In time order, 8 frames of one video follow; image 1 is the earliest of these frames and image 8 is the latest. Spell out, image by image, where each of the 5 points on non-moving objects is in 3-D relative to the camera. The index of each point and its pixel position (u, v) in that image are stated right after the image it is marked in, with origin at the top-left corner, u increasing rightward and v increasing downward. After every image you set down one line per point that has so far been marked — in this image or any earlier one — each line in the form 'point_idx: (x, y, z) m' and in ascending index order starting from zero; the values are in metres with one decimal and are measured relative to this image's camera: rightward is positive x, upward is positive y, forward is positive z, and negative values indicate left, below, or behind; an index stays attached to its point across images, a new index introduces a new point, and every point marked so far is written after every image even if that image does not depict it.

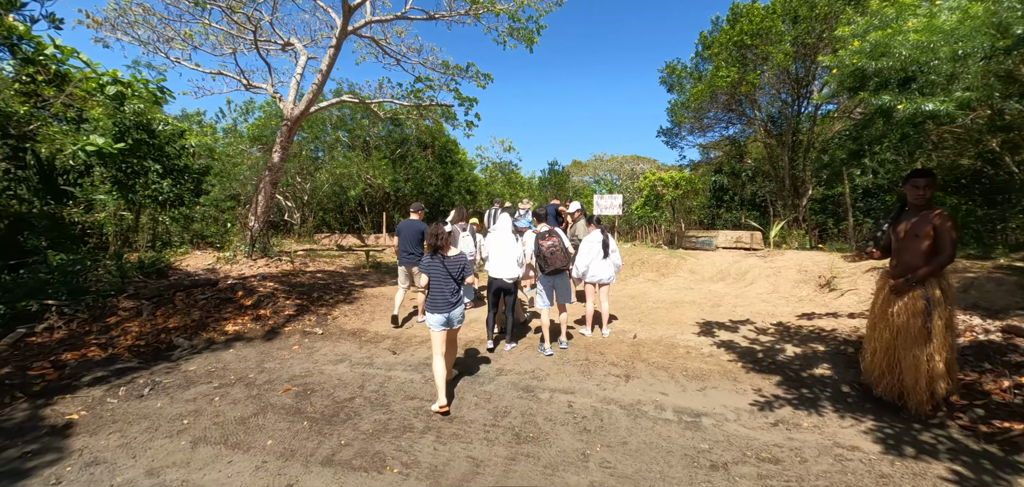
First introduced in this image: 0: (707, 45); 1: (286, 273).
0: (+6.0, +6.1, +11.6) m
1: (-5.0, -0.7, +8.6) m
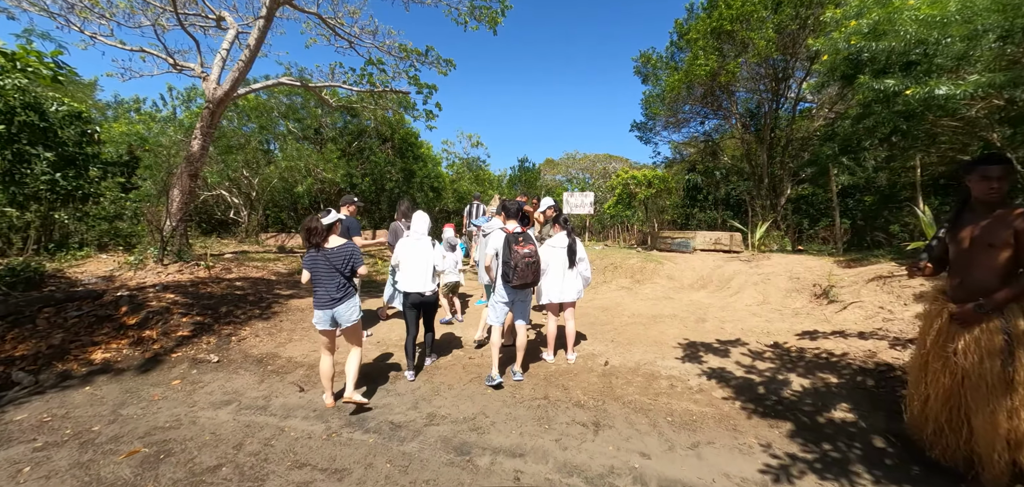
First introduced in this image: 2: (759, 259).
0: (+4.9, +6.0, +10.9) m
1: (-5.8, -0.7, +7.1) m
2: (+4.4, -0.3, +6.9) m
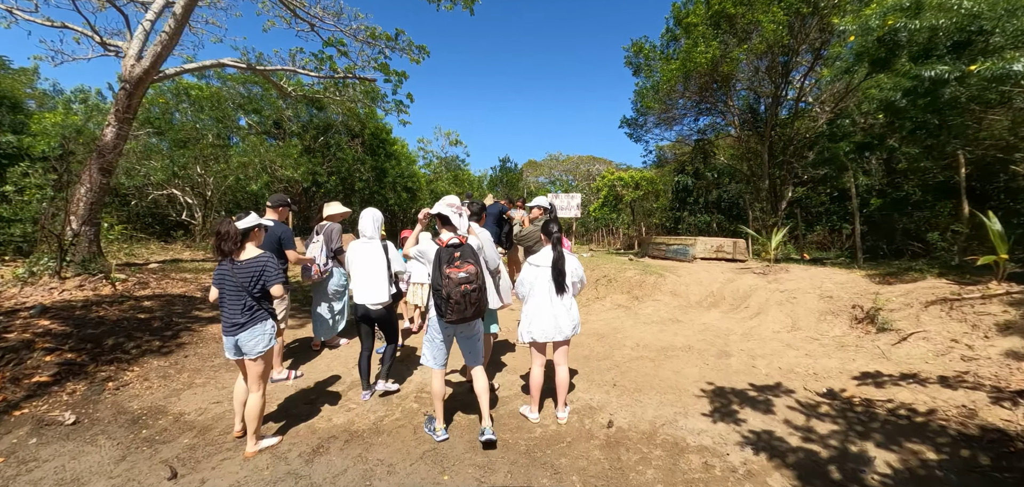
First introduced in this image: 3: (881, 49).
0: (+4.4, +5.9, +10.0) m
1: (-6.2, -0.9, +5.7) m
2: (+4.0, -0.4, +5.9) m
3: (+5.8, +3.1, +5.9) m
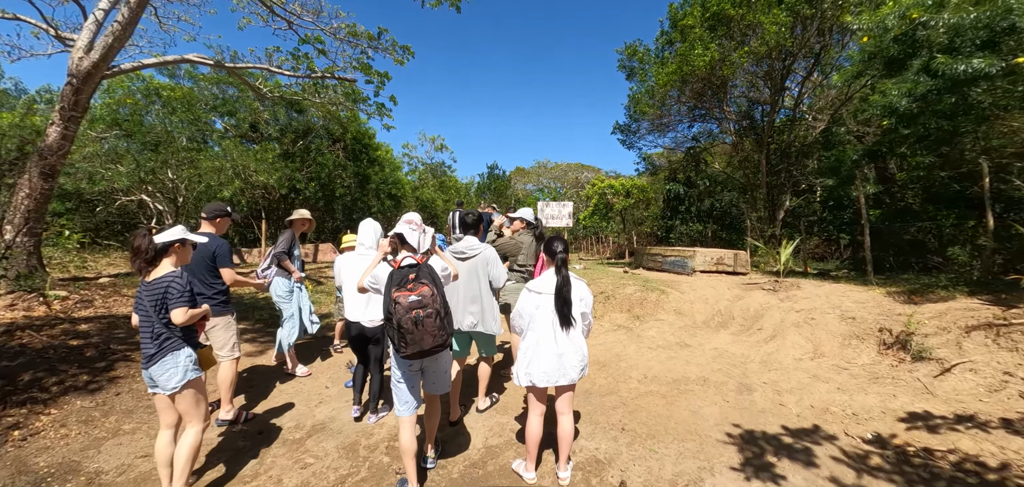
0: (+4.1, +5.6, +9.7) m
1: (-6.3, -1.1, +4.9) m
2: (+3.9, -0.6, +5.5) m
3: (+5.6, +2.9, +5.6) m
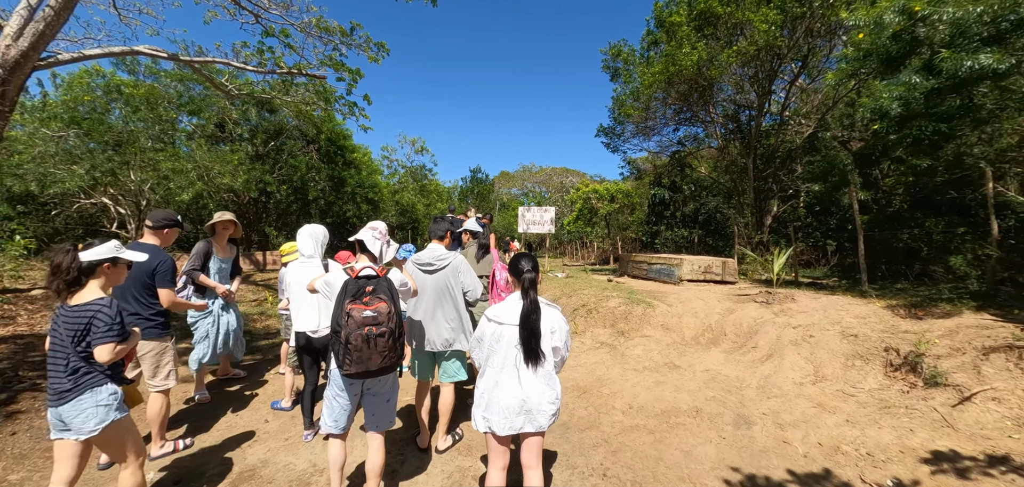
0: (+3.6, +5.4, +9.4) m
1: (-6.6, -1.2, +4.2) m
2: (+3.5, -0.8, +5.1) m
3: (+5.3, +2.7, +5.3) m
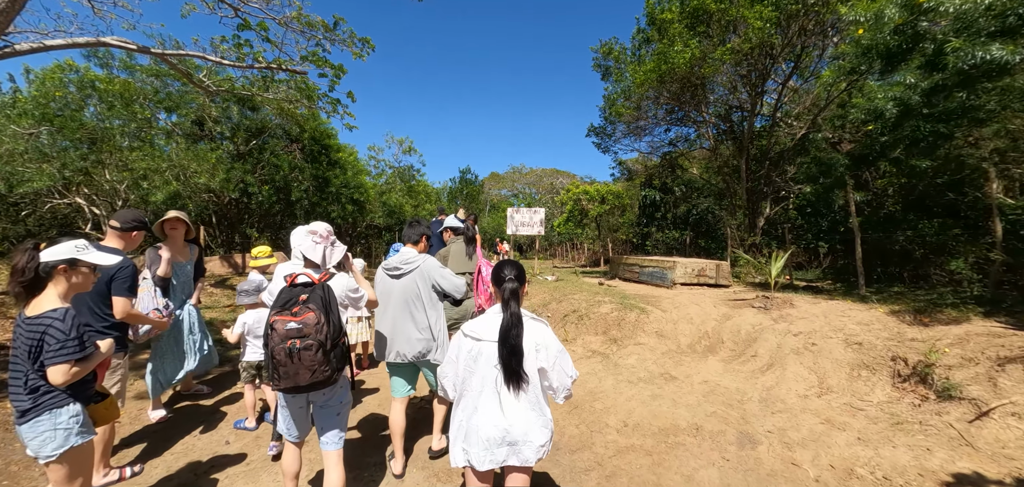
0: (+3.4, +5.4, +9.2) m
1: (-6.8, -1.2, +3.8) m
2: (+3.4, -0.8, +4.9) m
3: (+5.1, +2.7, +5.1) m
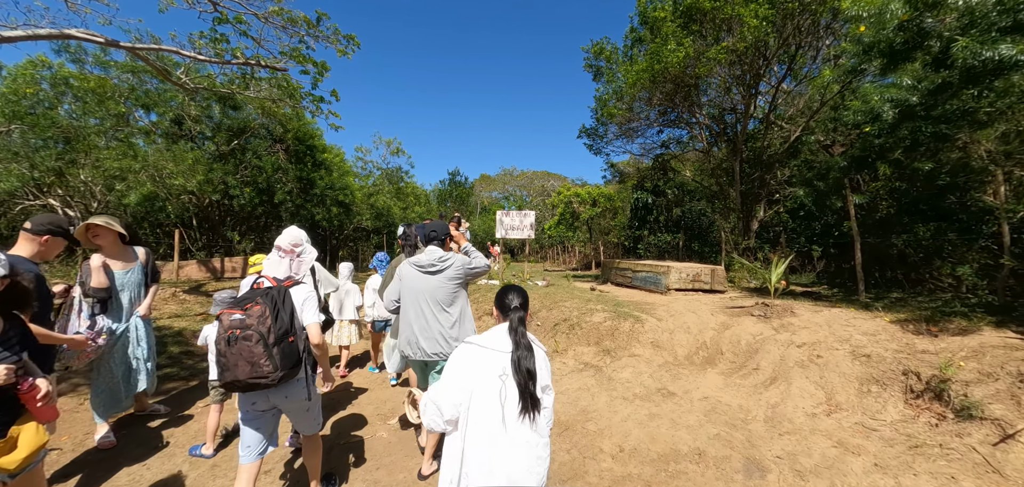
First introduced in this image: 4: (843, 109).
0: (+3.1, +5.3, +9.0) m
1: (-6.9, -1.3, +3.4) m
2: (+3.2, -0.9, +4.7) m
3: (+4.9, +2.6, +5.0) m
4: (+6.5, +2.6, +7.6) m
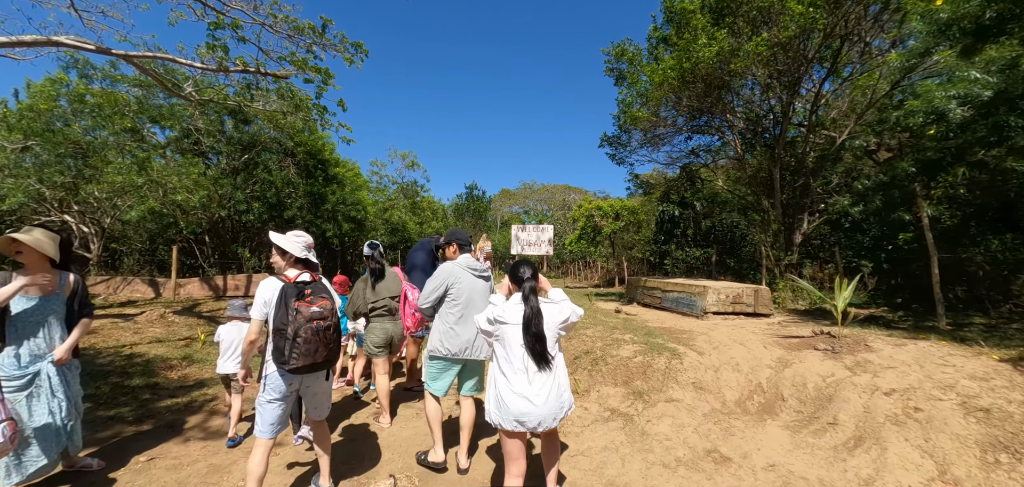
0: (+3.4, +4.9, +8.3) m
1: (-6.8, -1.4, +3.0) m
2: (+3.3, -1.0, +3.8) m
3: (+5.1, +2.4, +4.2) m
4: (+6.7, +2.4, +6.7) m
